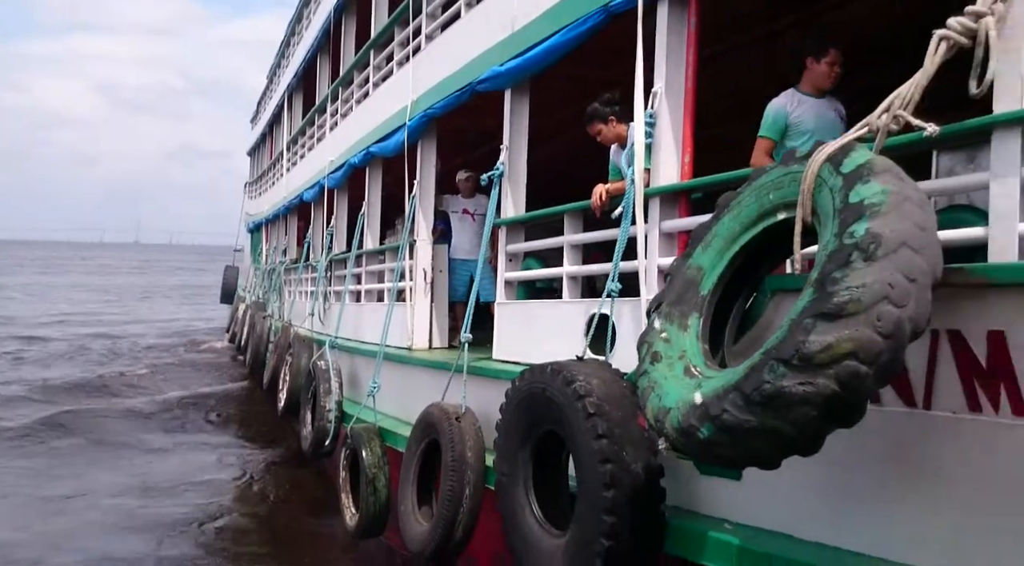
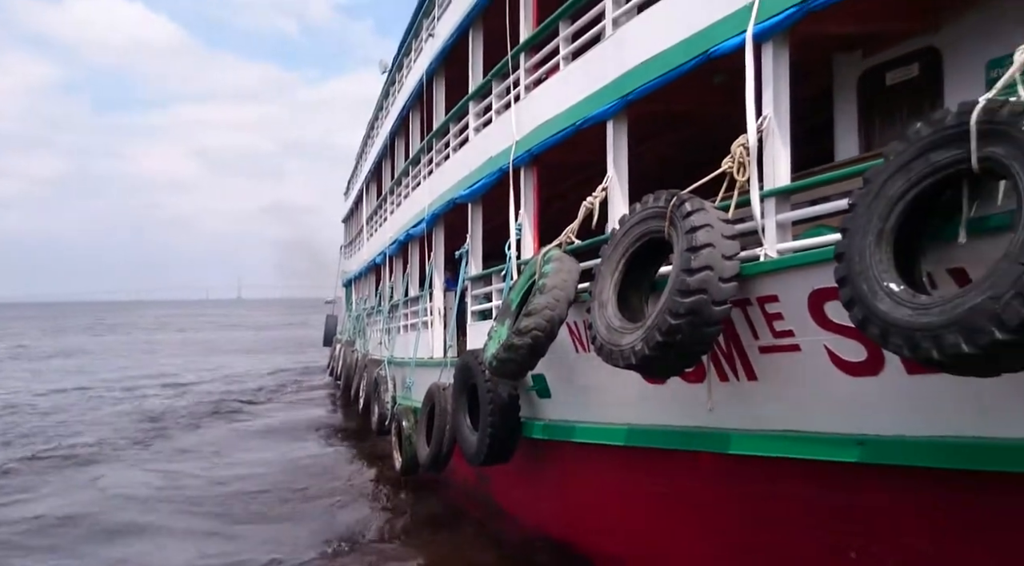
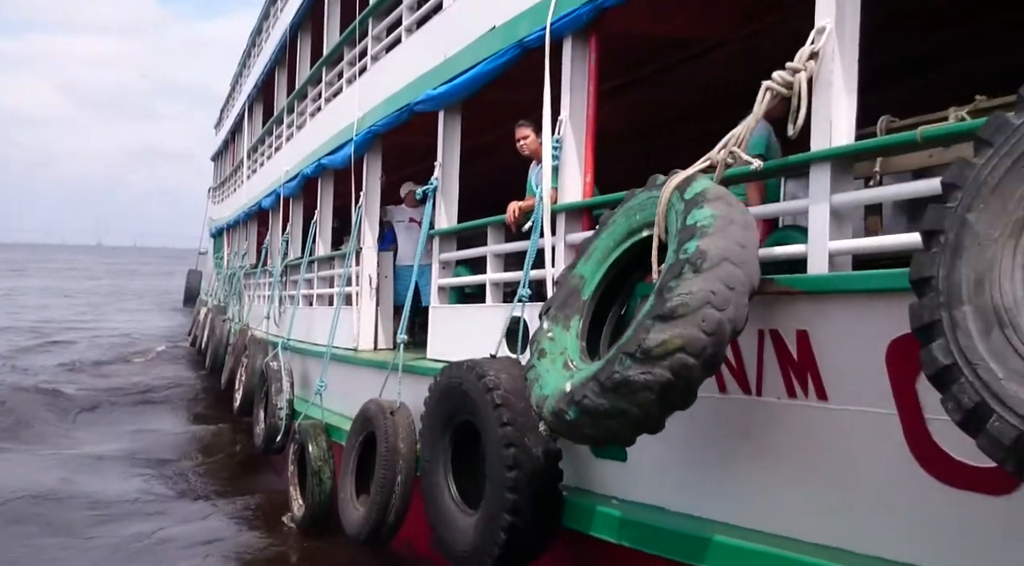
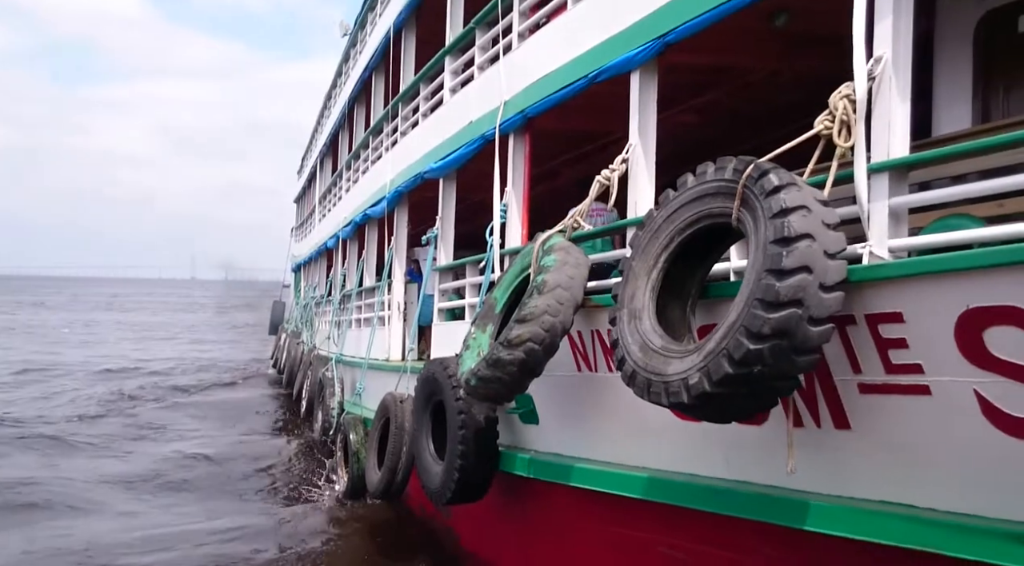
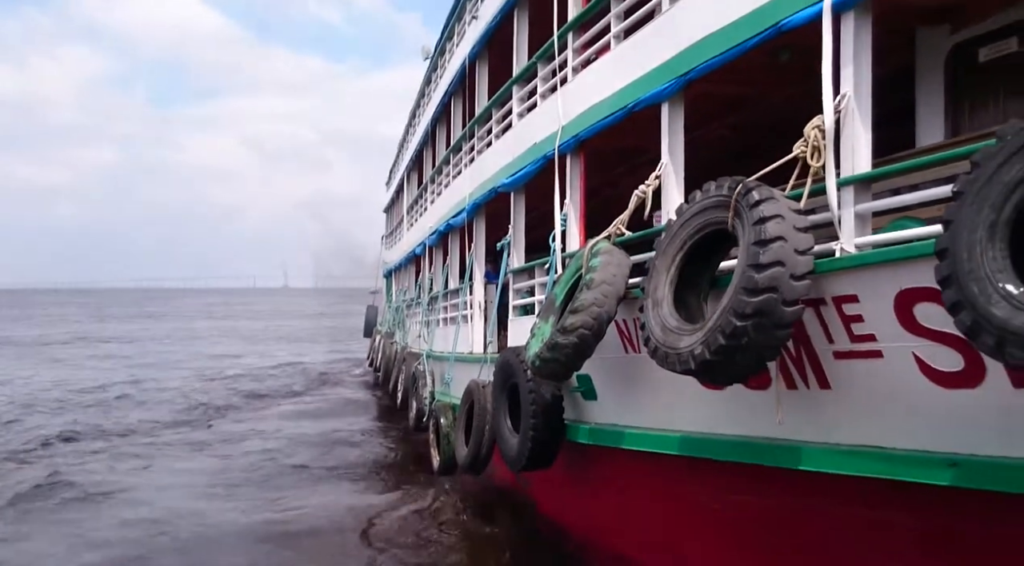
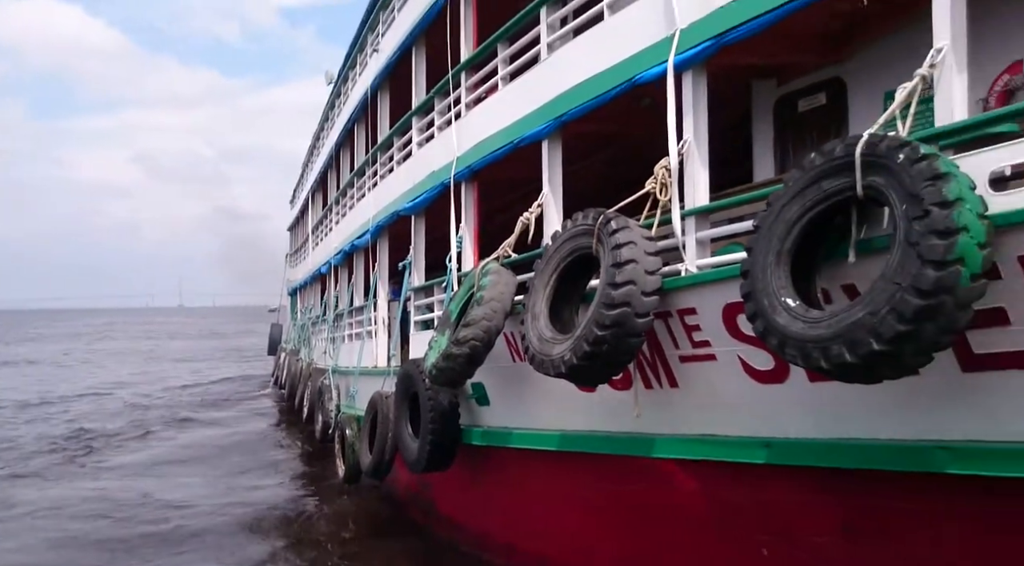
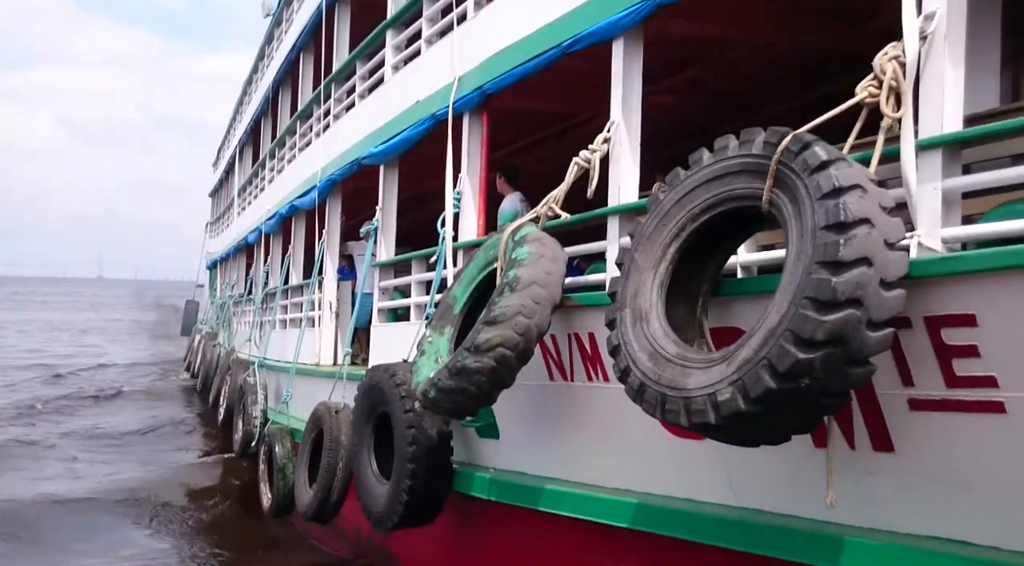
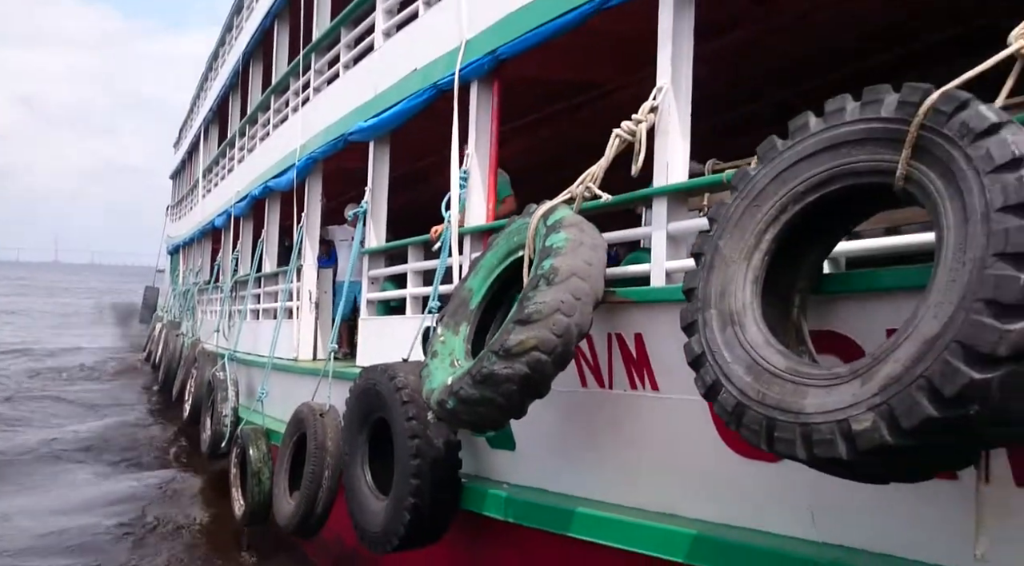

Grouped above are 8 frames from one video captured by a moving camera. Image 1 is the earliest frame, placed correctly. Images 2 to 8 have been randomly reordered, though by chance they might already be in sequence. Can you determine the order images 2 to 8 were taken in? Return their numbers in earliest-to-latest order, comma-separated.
3, 8, 7, 4, 5, 2, 6
